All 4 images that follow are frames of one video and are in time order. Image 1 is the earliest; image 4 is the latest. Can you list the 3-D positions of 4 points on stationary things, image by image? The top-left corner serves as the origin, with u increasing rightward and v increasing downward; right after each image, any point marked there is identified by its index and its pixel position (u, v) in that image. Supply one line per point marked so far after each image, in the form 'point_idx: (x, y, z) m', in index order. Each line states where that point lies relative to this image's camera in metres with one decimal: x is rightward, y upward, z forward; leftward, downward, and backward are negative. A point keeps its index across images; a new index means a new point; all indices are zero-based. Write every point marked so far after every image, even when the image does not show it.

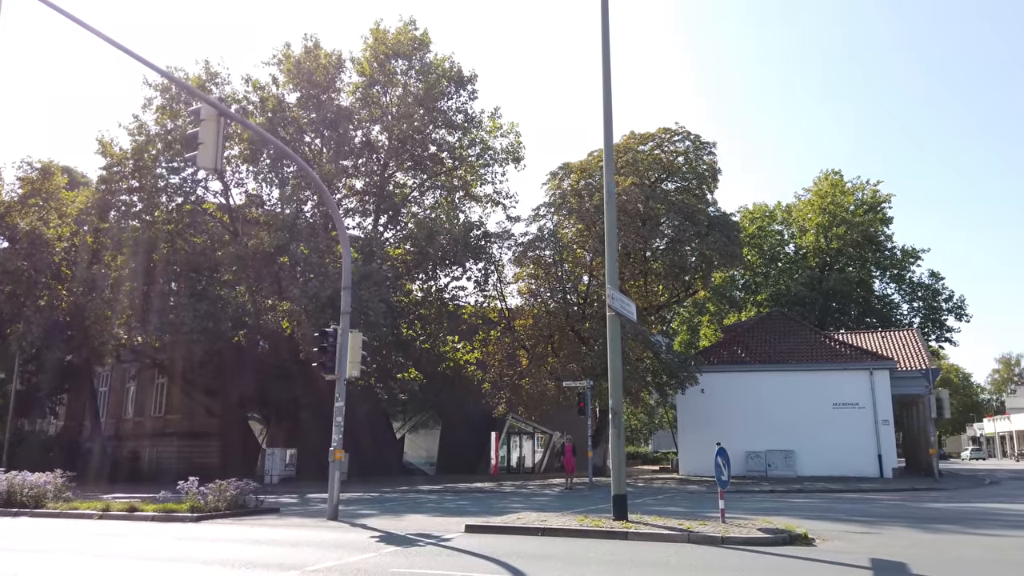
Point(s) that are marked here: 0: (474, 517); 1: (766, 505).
0: (-0.7, -4.2, +13.1) m
1: (+5.5, -4.6, +15.3) m
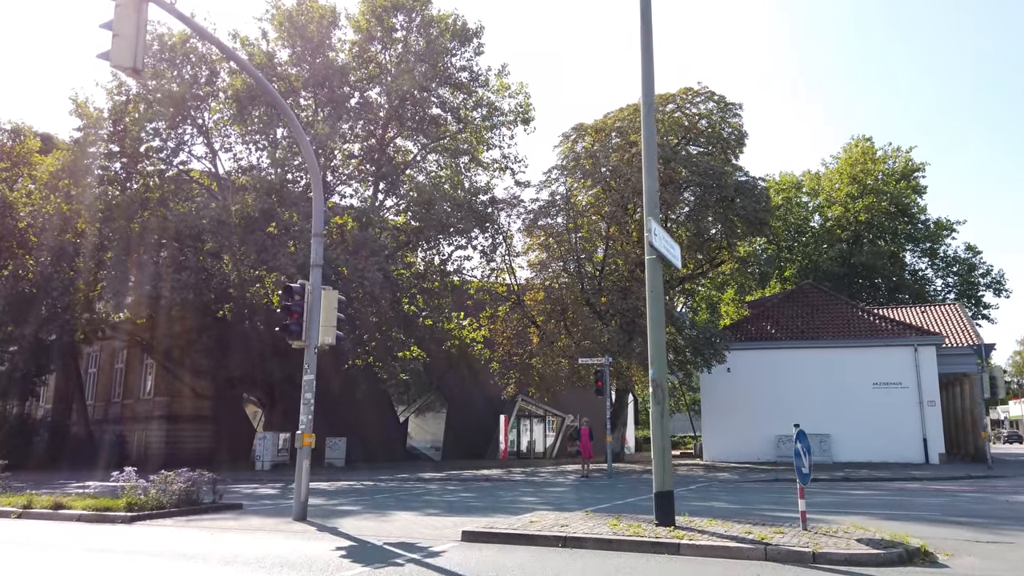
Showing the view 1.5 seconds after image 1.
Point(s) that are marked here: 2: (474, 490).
0: (-0.5, -3.4, +10.8) m
1: (+5.7, -3.8, +12.9) m
2: (-0.8, -4.4, +15.8) m
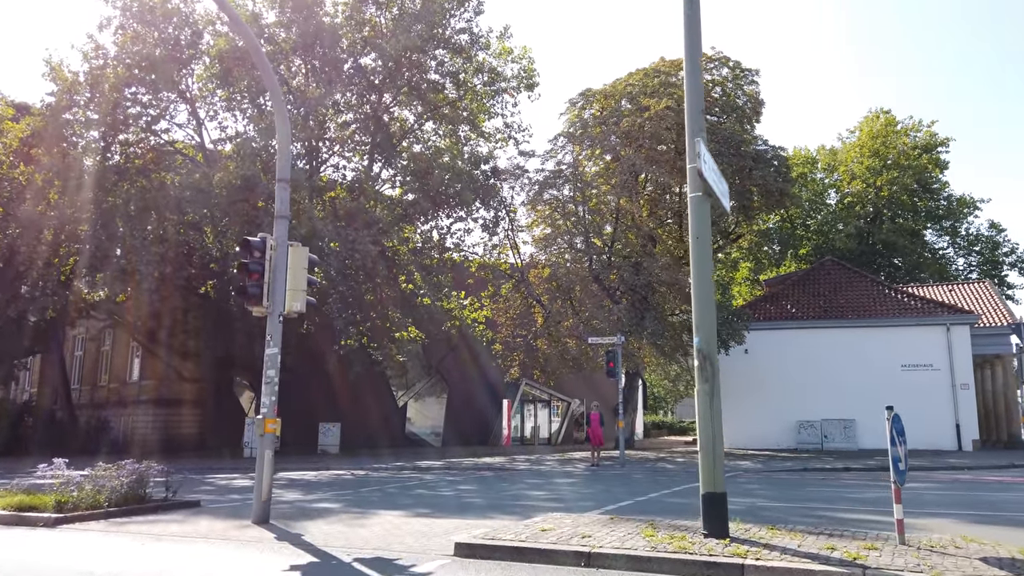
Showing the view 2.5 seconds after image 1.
0: (-0.5, -2.9, +9.1) m
1: (+5.7, -3.2, +11.2) m
2: (-0.8, -3.8, +14.2) m
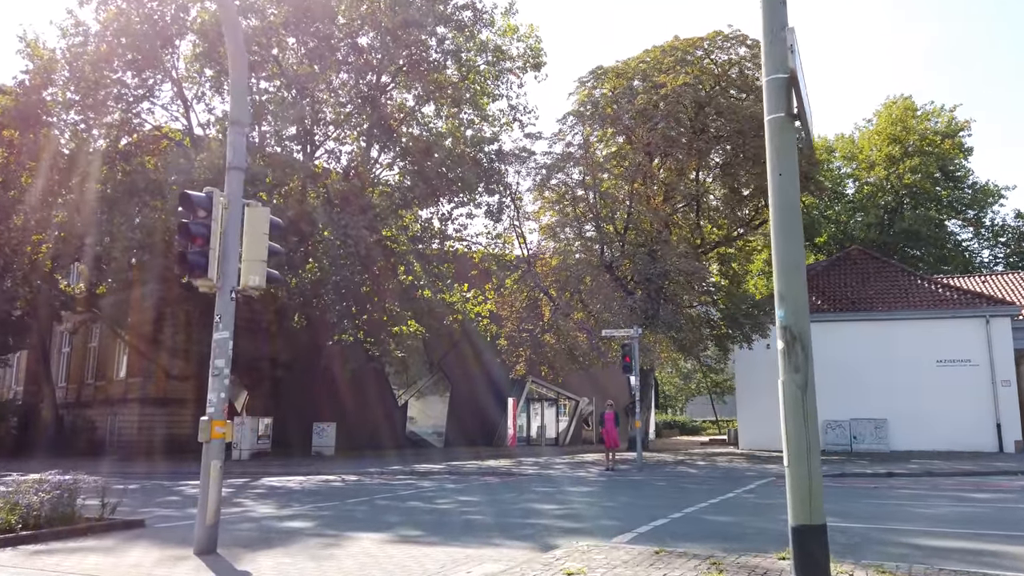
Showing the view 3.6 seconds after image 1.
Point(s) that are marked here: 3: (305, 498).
0: (-0.4, -2.6, +7.4) m
1: (+5.9, -2.9, +9.5) m
2: (-0.6, -3.5, +12.5) m
3: (-3.2, -3.3, +11.4) m
